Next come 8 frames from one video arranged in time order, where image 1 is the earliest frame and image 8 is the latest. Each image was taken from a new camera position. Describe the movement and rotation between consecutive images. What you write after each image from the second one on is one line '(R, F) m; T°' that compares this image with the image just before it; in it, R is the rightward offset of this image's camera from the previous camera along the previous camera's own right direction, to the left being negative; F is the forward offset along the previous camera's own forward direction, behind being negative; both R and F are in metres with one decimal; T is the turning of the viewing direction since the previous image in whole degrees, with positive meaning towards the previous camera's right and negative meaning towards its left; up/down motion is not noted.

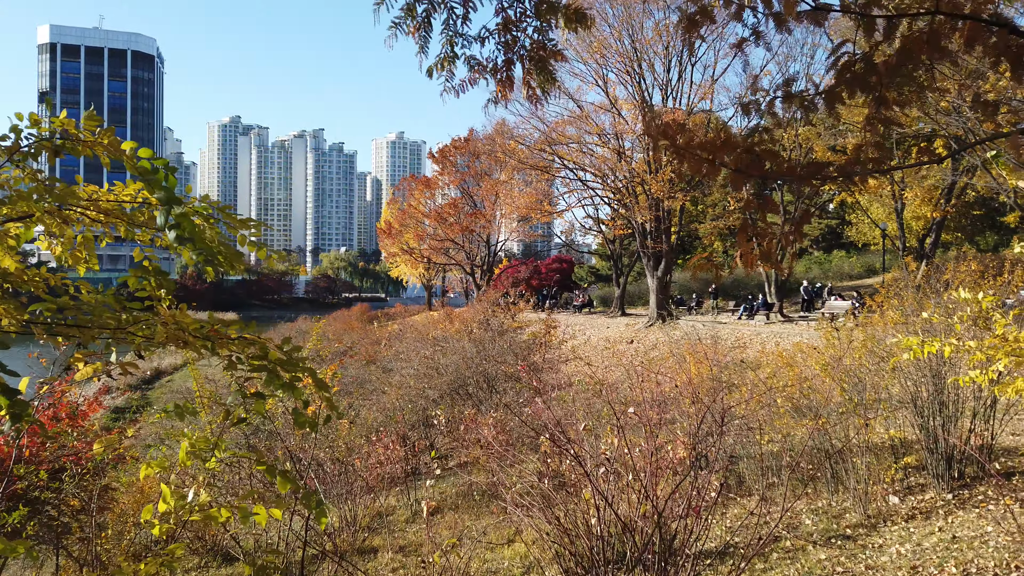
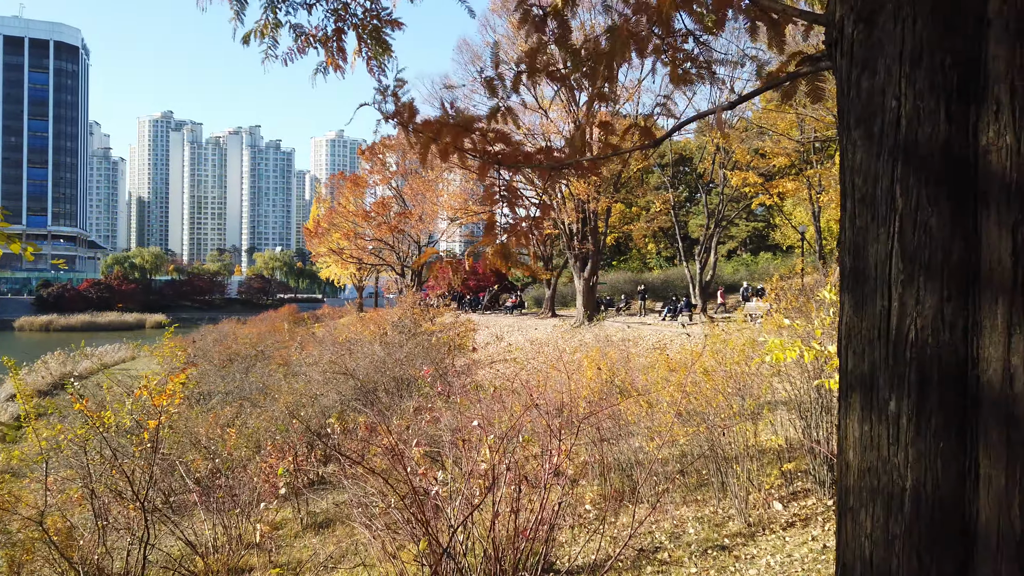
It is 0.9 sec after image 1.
(+0.5, +0.3) m; +4°
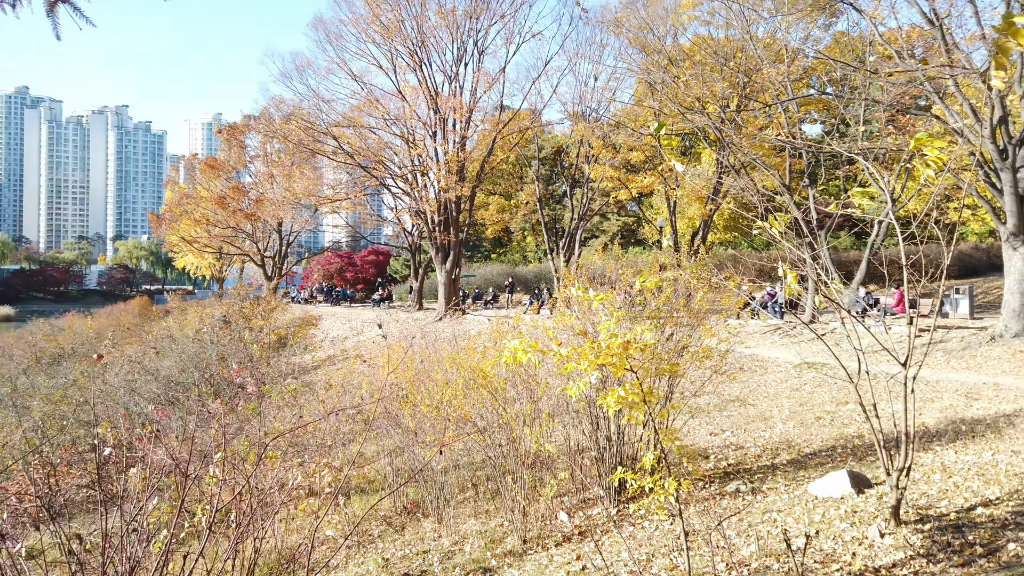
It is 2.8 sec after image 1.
(+0.8, +0.5) m; +8°
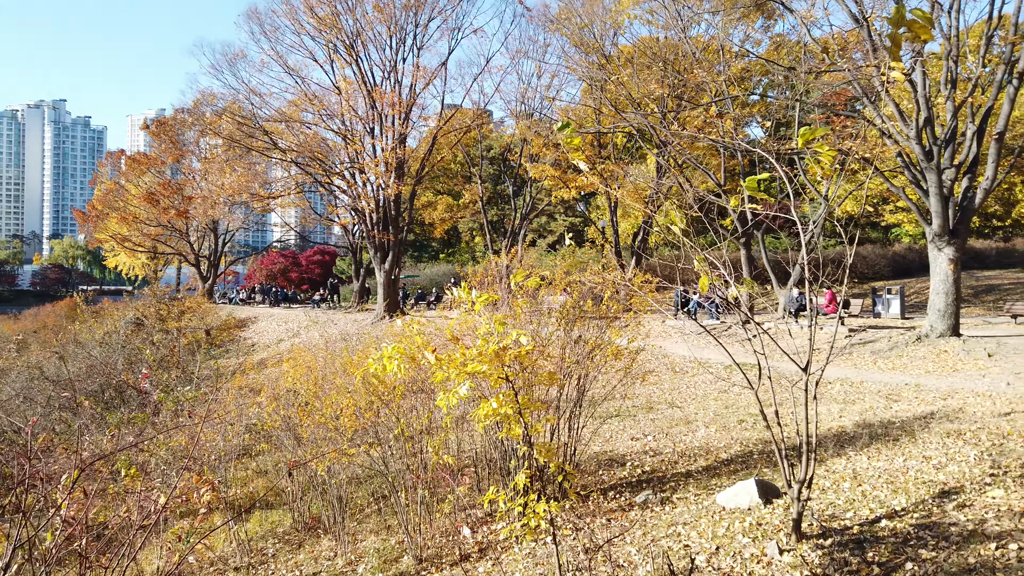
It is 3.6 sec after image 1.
(+0.3, +0.3) m; +4°
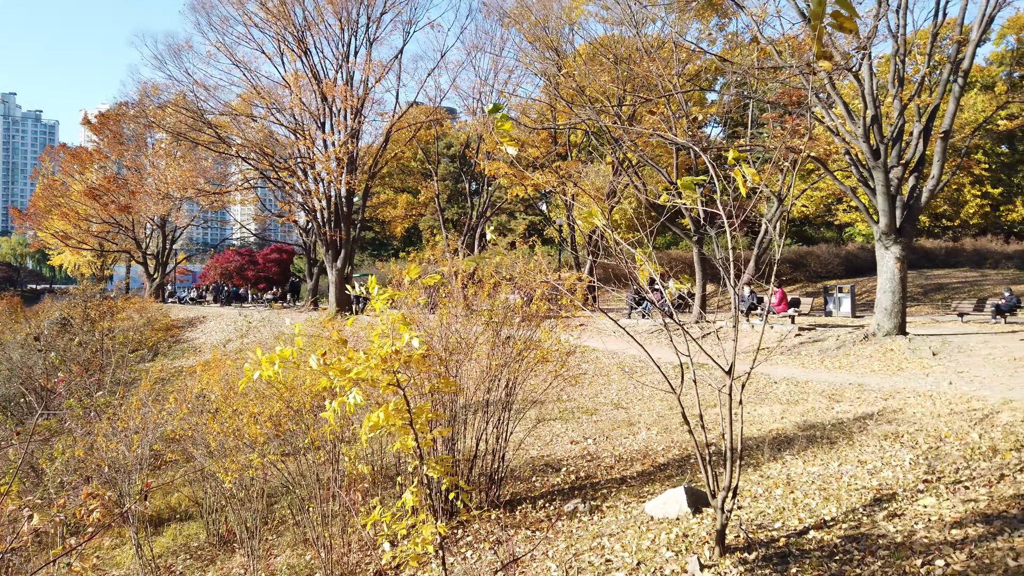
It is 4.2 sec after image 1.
(+0.2, +0.2) m; +3°
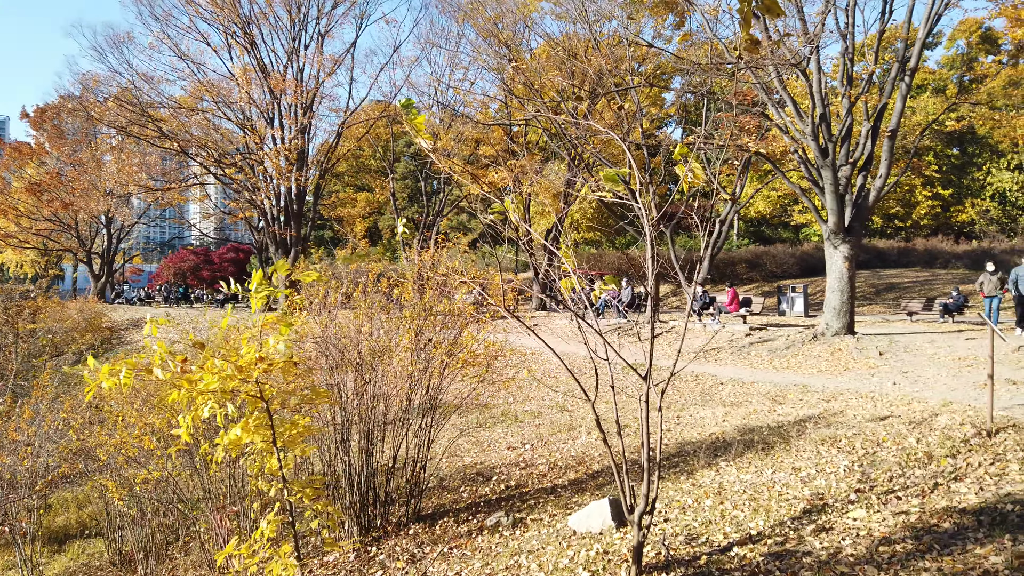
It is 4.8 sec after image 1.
(+0.3, +0.3) m; +3°
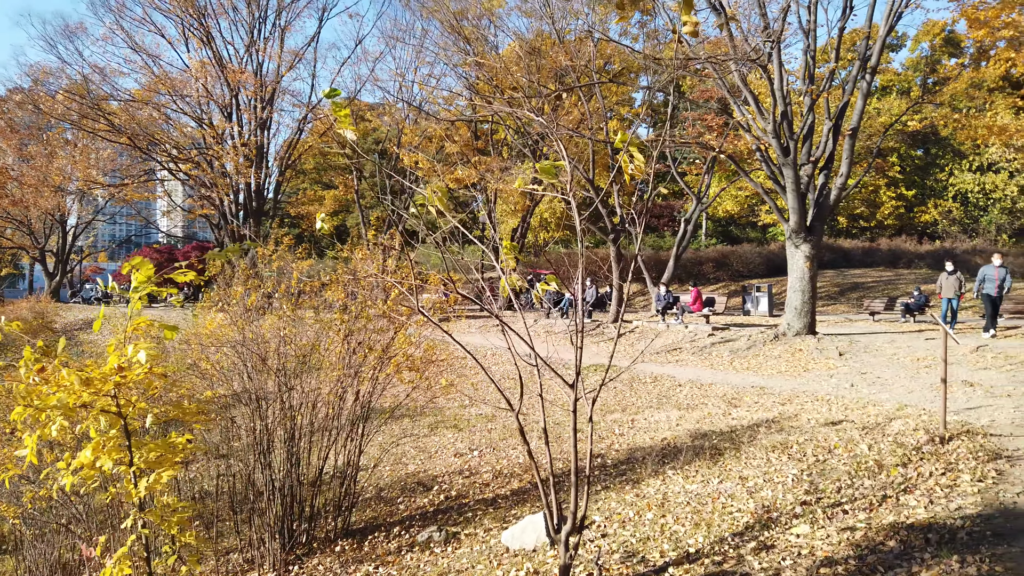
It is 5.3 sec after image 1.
(+0.2, +0.2) m; +2°
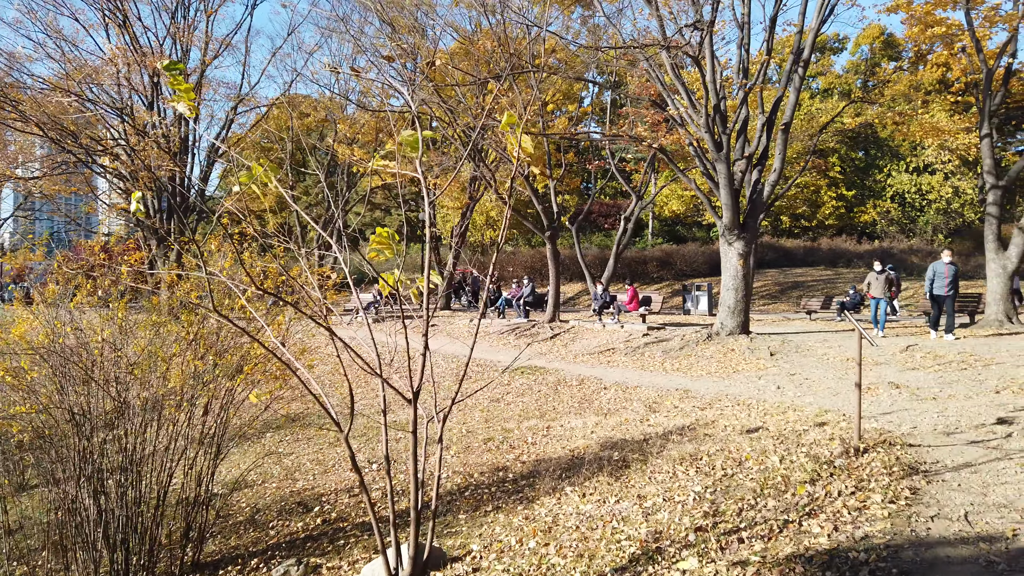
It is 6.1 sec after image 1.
(+0.4, +0.4) m; +3°
